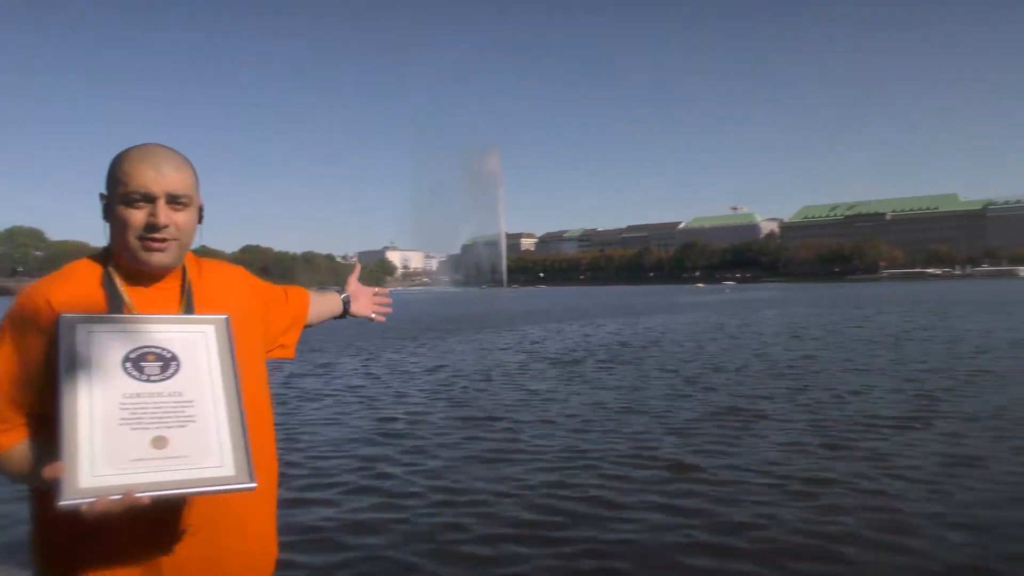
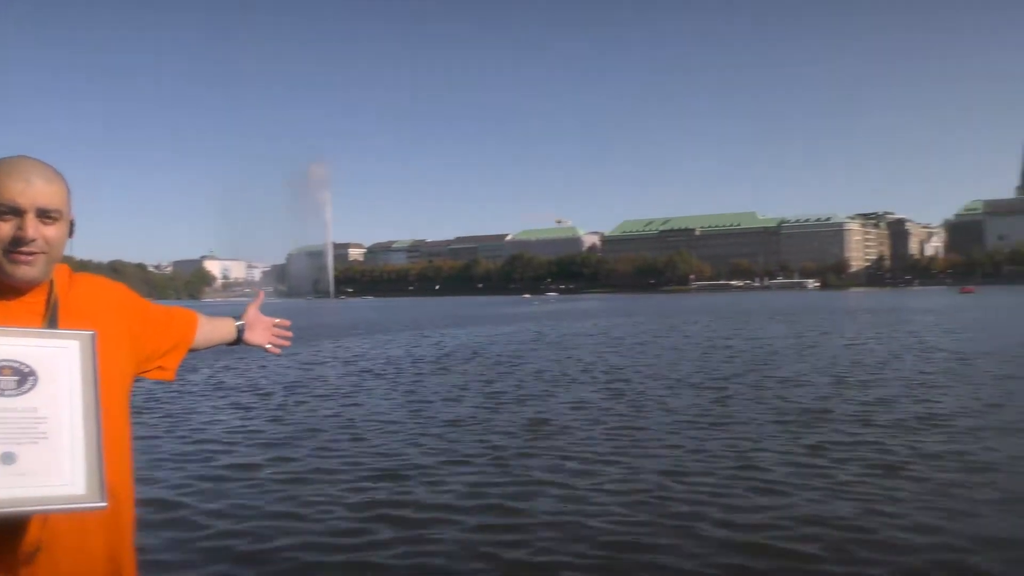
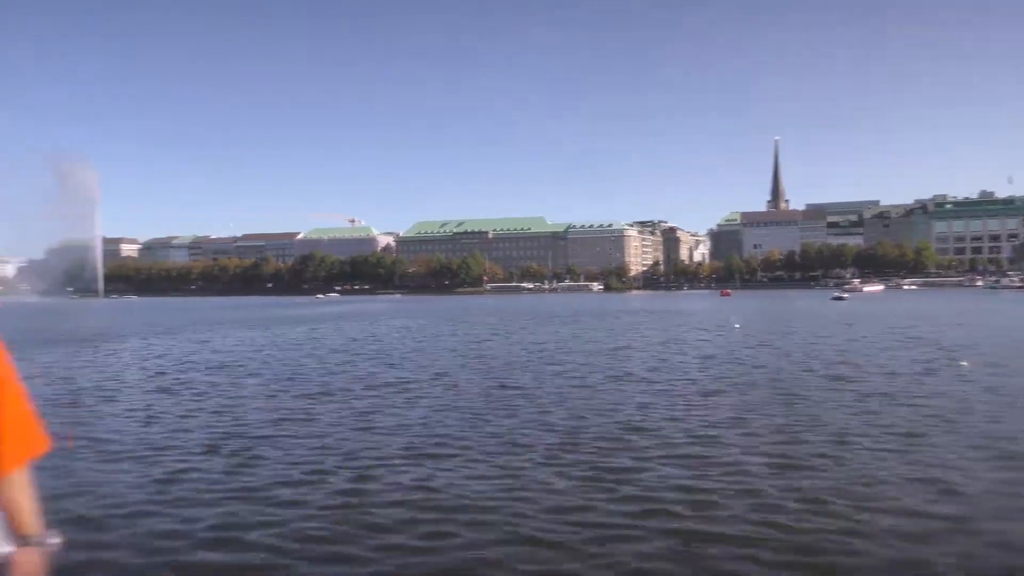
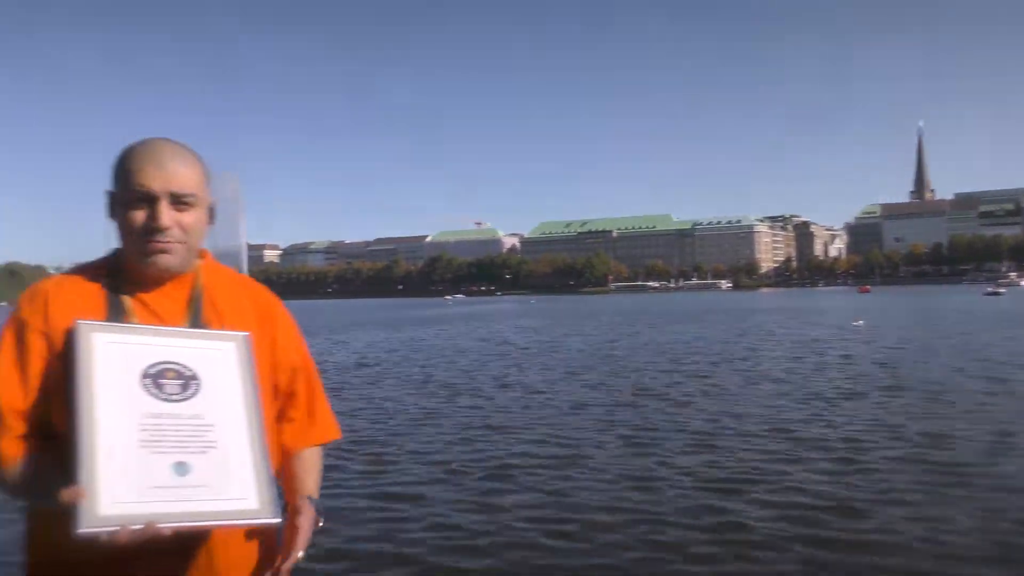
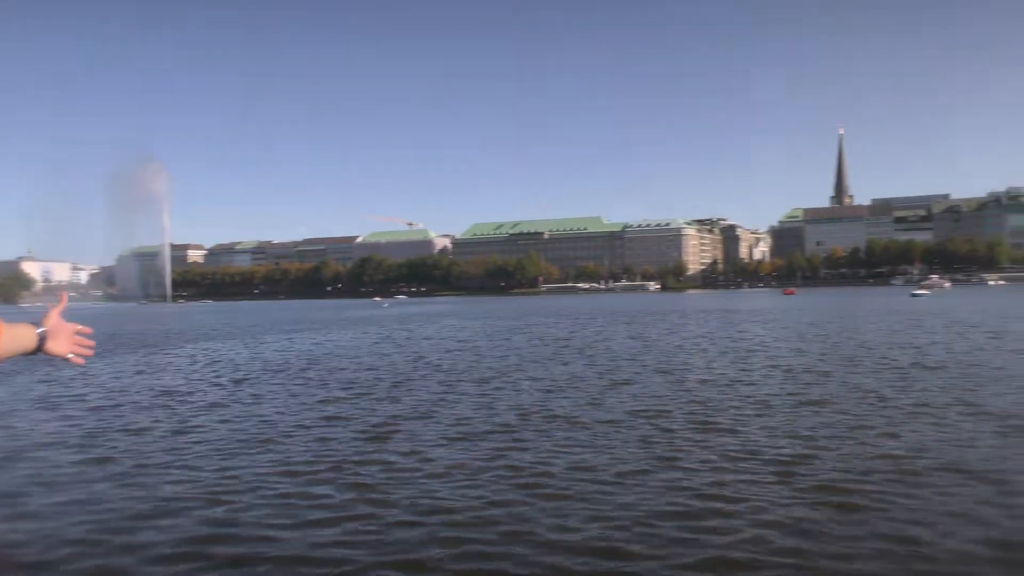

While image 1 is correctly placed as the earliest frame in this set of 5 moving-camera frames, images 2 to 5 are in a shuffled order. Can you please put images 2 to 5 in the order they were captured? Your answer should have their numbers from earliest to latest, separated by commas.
2, 5, 3, 4
